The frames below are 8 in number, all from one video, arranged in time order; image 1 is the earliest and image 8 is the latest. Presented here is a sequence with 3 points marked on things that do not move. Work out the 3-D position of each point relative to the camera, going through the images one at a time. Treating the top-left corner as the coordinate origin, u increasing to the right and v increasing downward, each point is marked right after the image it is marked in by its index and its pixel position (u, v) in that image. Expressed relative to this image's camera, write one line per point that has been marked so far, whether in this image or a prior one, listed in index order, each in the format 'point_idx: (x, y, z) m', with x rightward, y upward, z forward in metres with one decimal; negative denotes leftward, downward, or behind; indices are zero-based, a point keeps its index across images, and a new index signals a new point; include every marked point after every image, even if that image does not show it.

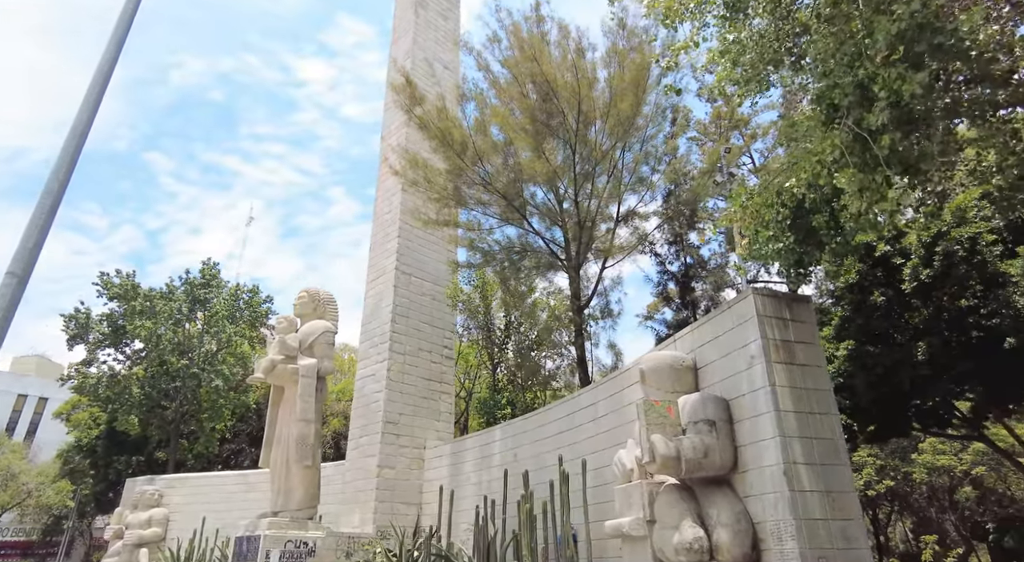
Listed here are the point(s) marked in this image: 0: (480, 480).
0: (-0.4, -2.8, +8.7) m
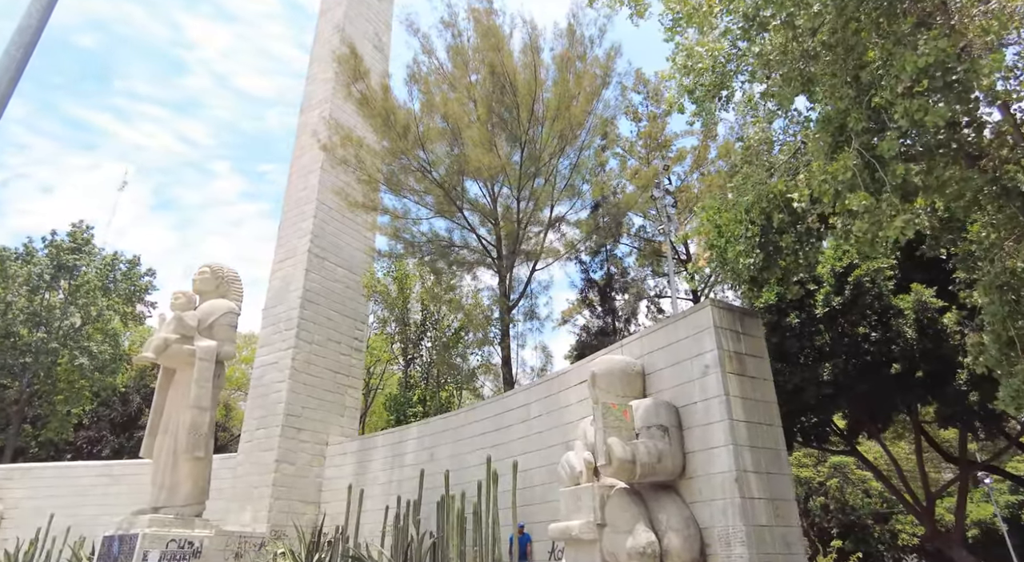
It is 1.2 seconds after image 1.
0: (-1.6, -2.6, +8.3) m
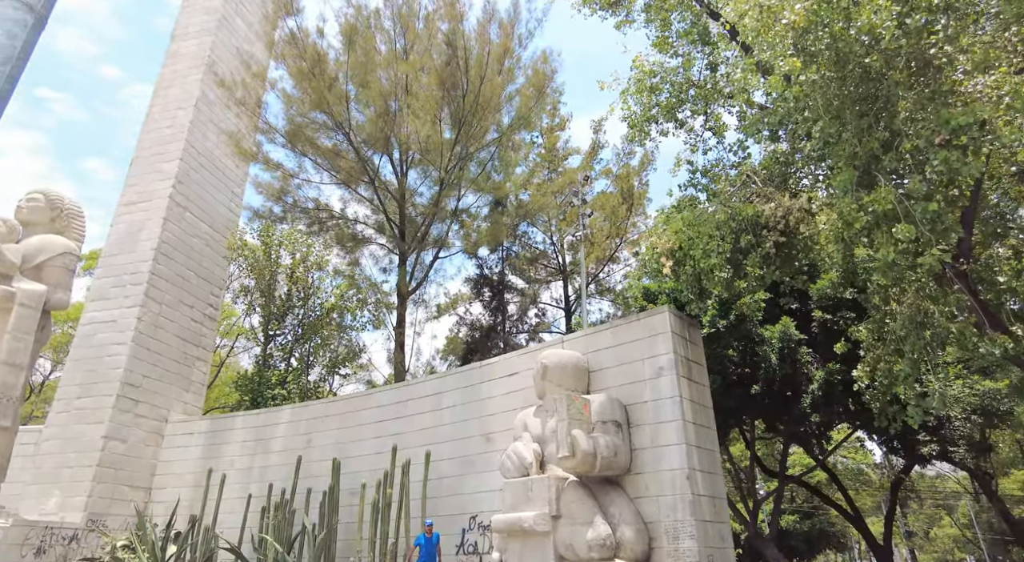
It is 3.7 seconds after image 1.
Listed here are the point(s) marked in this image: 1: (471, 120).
0: (-3.1, -2.2, +7.4) m
1: (-0.5, +2.2, +8.5) m
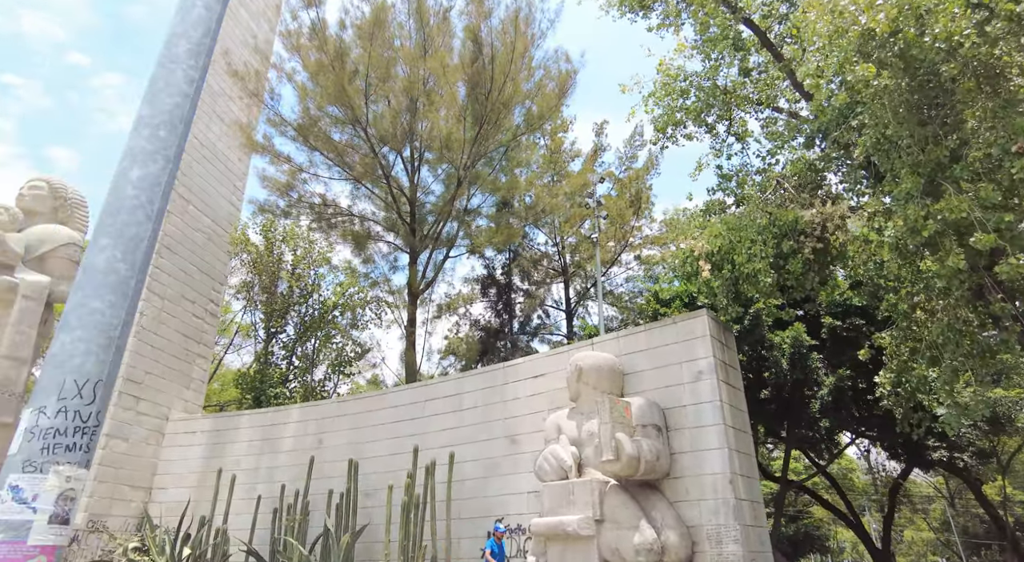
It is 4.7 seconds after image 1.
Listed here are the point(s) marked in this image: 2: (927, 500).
0: (-2.9, -2.1, +7.2) m
1: (-0.3, +2.2, +8.4) m
2: (+13.0, -6.8, +19.4) m
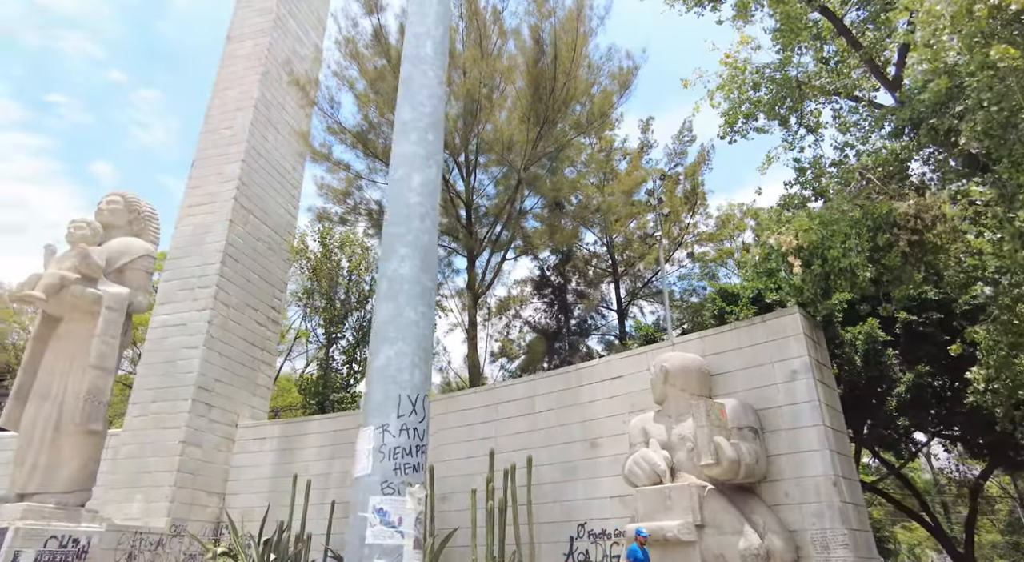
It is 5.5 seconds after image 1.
0: (-2.1, -2.2, +7.3) m
1: (+0.5, +2.2, +8.3) m
2: (+14.4, -6.6, +18.7) m
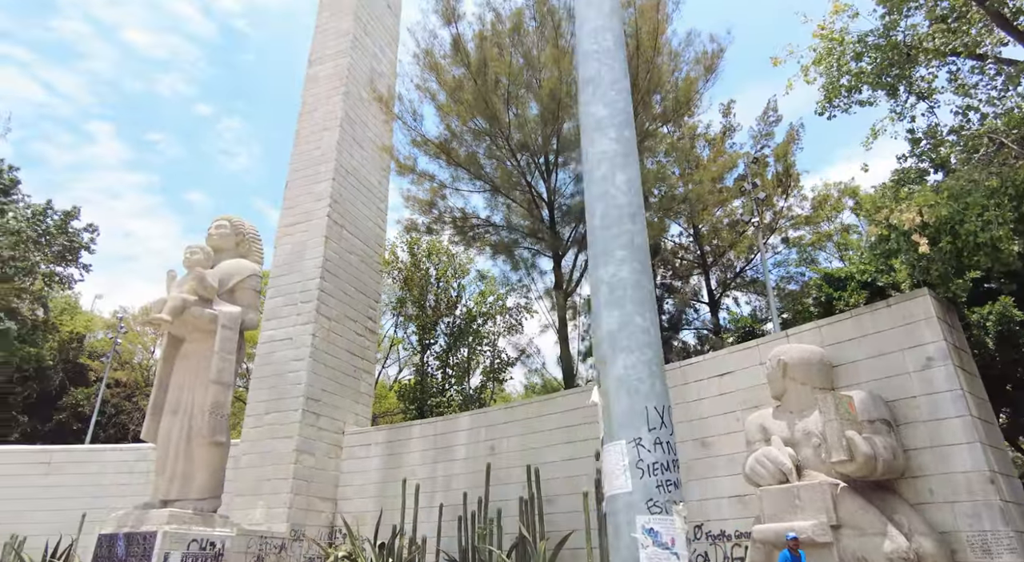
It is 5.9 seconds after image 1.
0: (-0.9, -2.3, +7.4) m
1: (+1.5, +2.2, +8.2) m
2: (+17.1, -5.6, +16.8) m
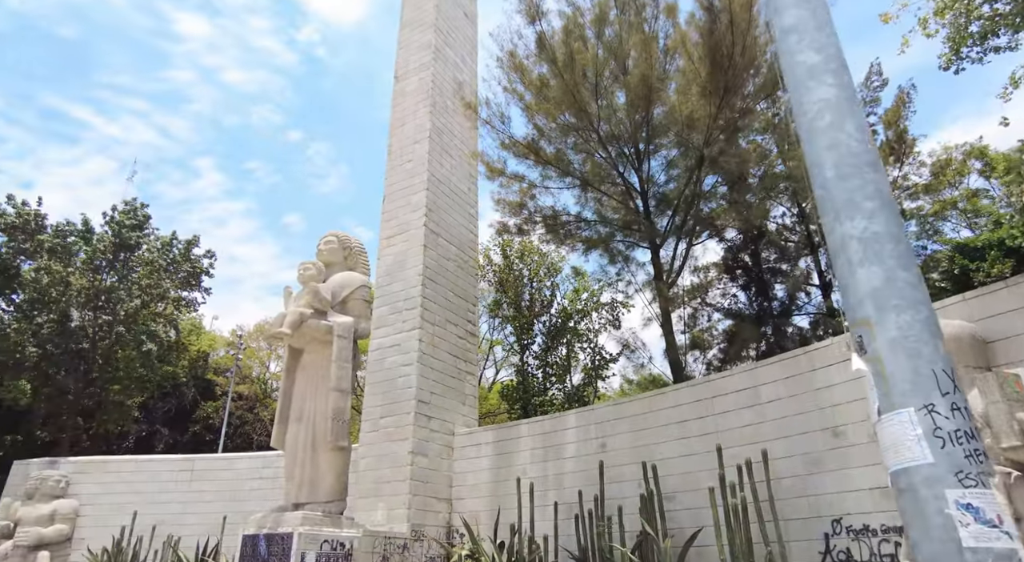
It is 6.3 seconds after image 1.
0: (+0.4, -2.3, +7.5) m
1: (+2.6, +2.4, +7.9) m
2: (+19.7, -4.4, +14.3) m
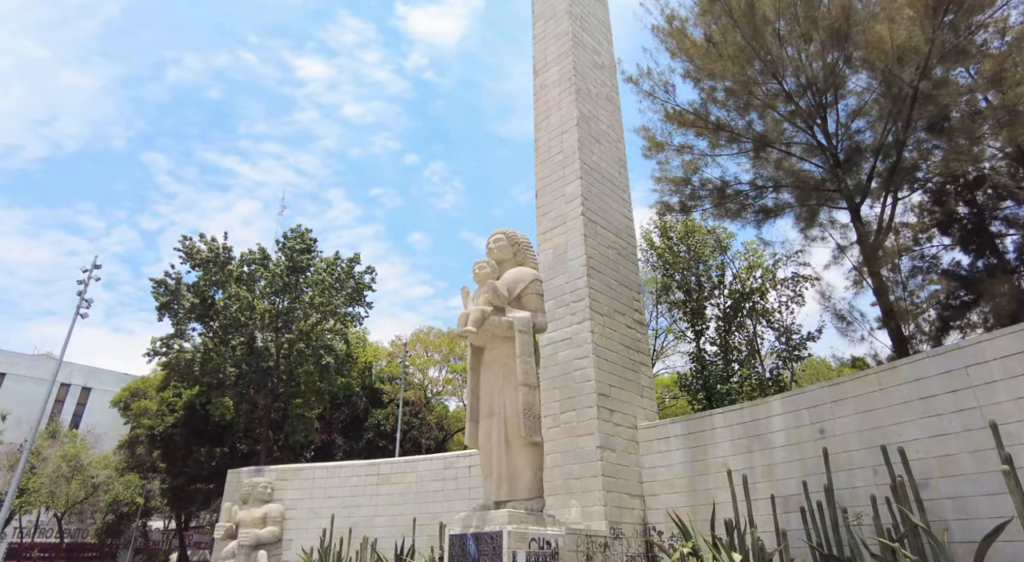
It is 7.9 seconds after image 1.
0: (+2.7, -2.0, +6.8) m
1: (+4.5, +2.9, +6.9) m
2: (+23.0, -2.4, +9.9) m
